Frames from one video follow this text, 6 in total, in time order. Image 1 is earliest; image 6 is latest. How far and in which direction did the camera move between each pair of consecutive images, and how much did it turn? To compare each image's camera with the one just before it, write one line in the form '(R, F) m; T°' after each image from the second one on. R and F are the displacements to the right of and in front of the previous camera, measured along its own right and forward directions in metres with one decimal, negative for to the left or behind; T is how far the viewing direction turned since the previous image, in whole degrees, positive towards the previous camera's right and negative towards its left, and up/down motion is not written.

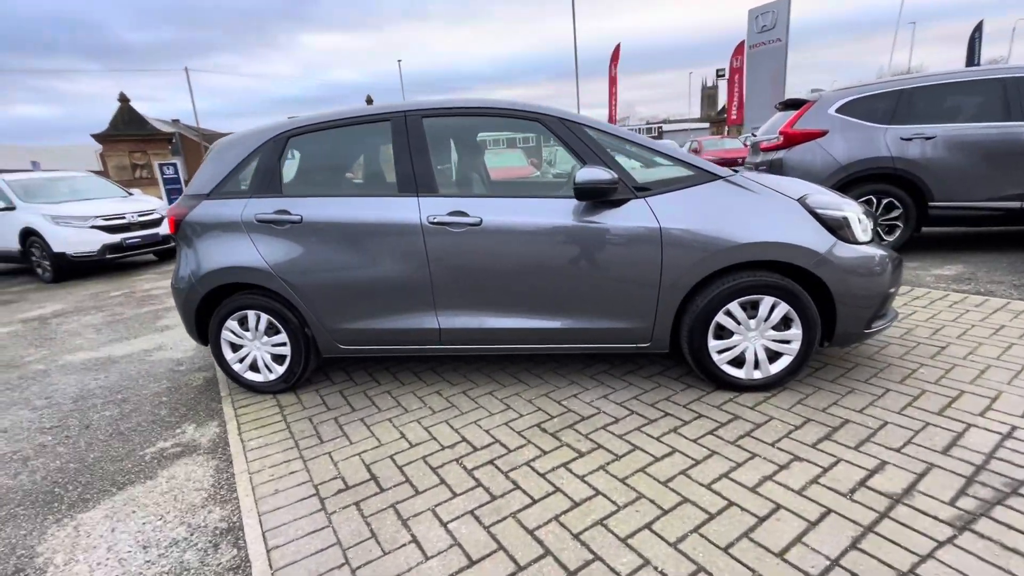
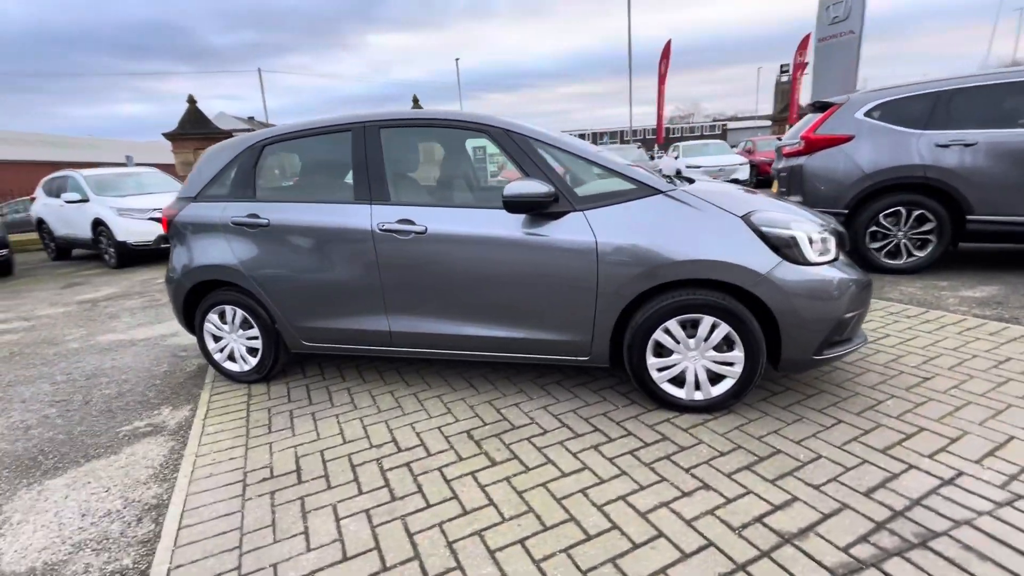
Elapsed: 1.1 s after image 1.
(+0.7, 0.0) m; -6°
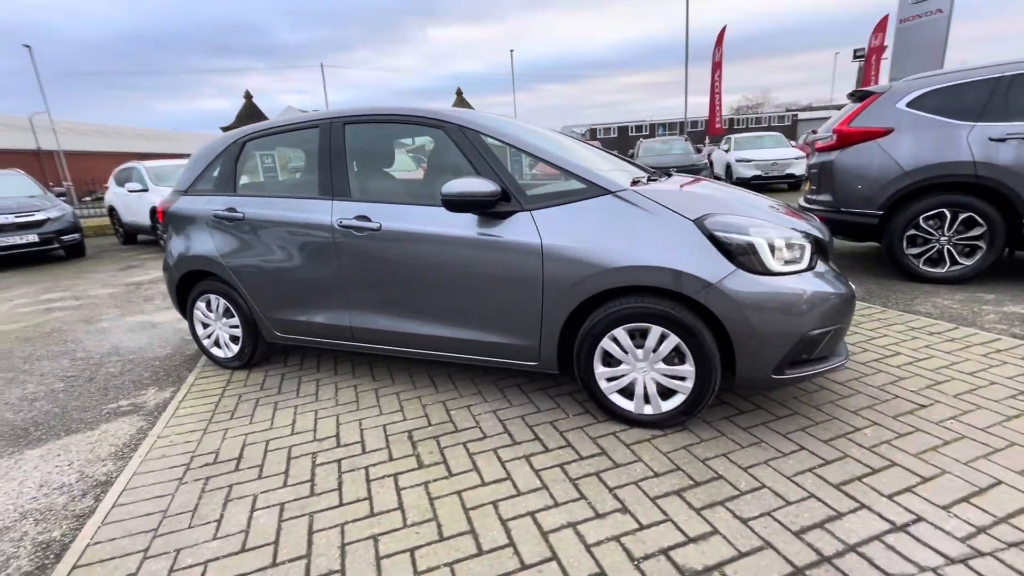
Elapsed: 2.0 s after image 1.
(+0.6, +0.1) m; -6°
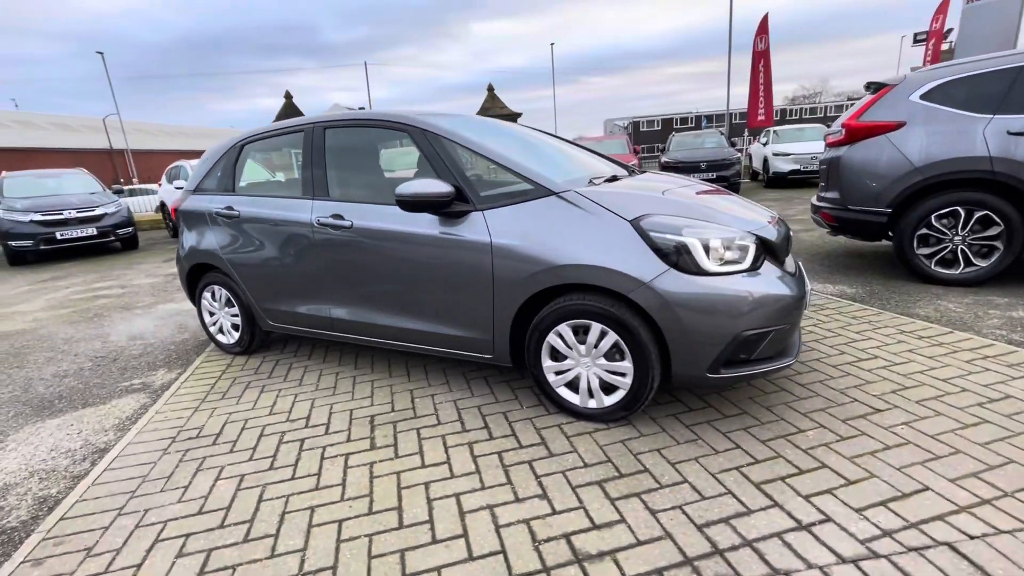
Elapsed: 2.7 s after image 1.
(+0.5, -0.1) m; -5°
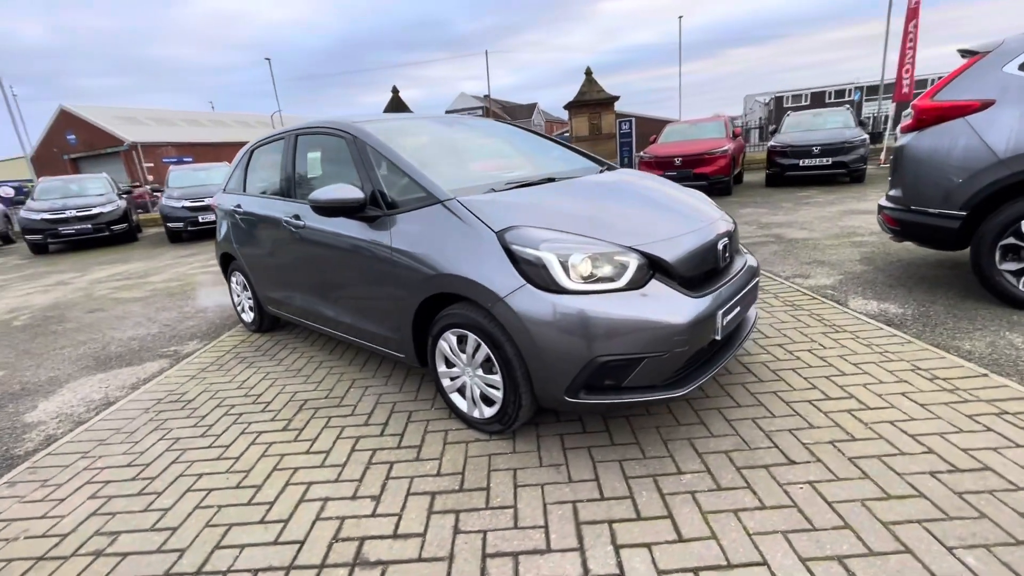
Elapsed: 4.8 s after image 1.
(+1.3, +0.2) m; -14°
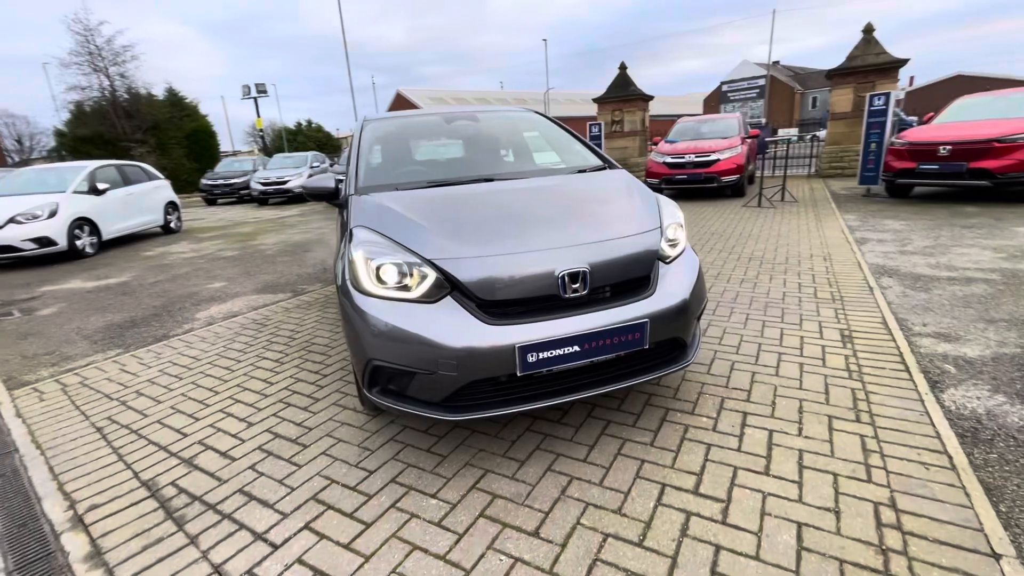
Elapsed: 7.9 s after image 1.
(+2.1, +0.5) m; -29°
